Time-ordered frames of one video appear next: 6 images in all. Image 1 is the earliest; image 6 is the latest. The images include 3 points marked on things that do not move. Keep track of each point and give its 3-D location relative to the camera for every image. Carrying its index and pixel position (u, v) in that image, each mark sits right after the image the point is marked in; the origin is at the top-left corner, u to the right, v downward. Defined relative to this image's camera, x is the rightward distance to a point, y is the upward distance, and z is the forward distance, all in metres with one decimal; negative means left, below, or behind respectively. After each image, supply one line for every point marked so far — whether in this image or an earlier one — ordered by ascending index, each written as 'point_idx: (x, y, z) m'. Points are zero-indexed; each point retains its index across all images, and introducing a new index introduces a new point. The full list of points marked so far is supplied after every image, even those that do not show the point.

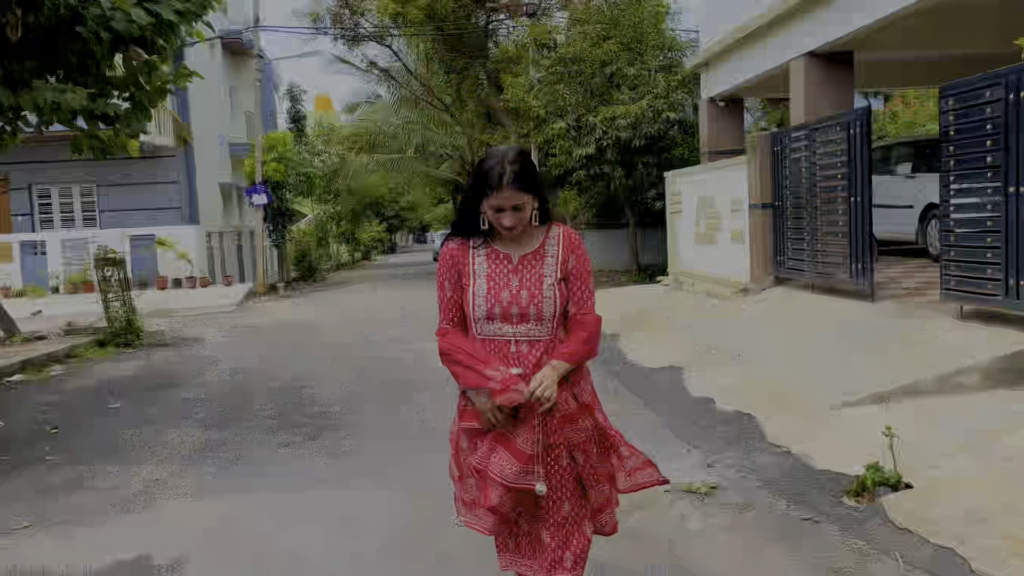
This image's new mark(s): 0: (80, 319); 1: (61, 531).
0: (-8.2, -0.6, +14.3) m
1: (-2.5, -1.4, +4.2) m
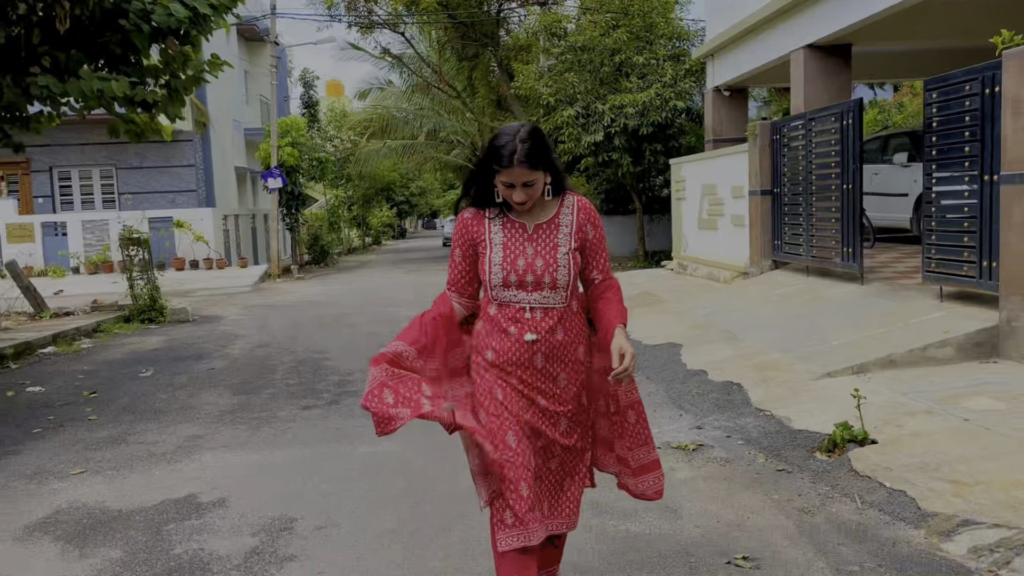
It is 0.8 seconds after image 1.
0: (-8.0, -0.2, +14.8) m
1: (-2.5, -1.2, +4.7) m
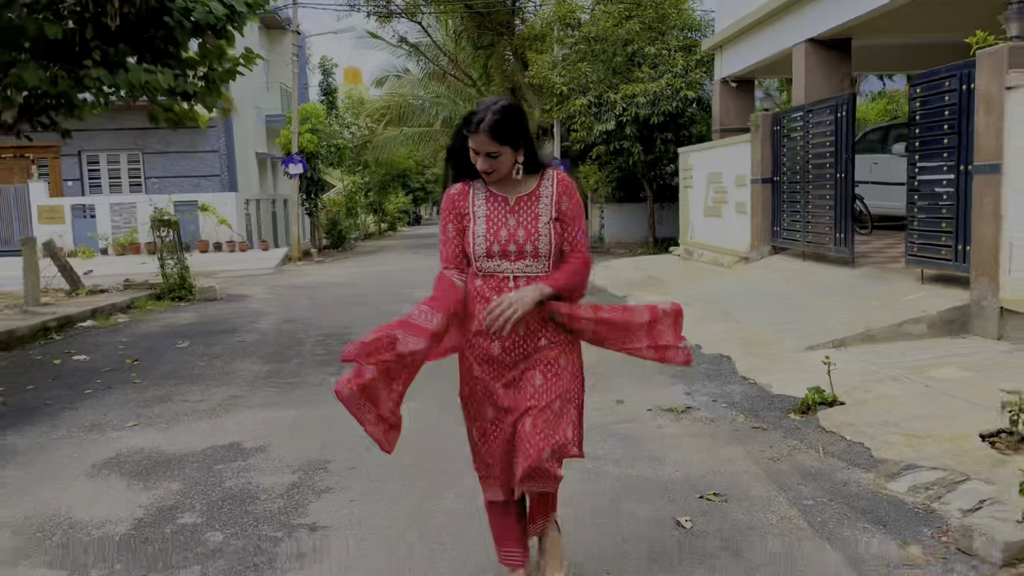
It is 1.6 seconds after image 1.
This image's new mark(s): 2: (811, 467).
0: (-7.8, +0.2, +15.5) m
1: (-2.4, -1.0, +5.3) m
2: (+1.6, -1.0, +4.0) m
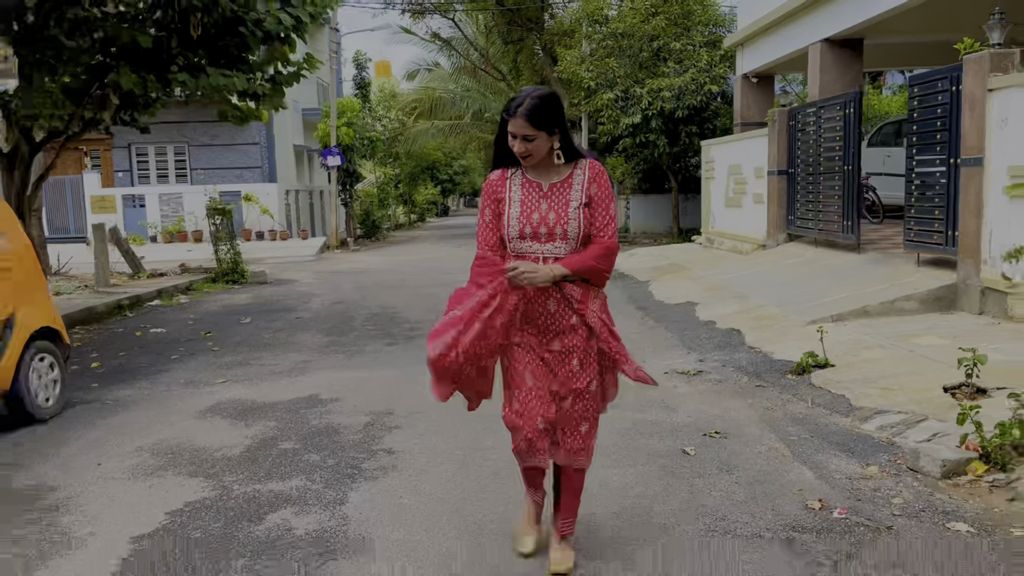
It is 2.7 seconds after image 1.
0: (-7.1, +0.6, +16.5) m
1: (-2.2, -0.8, +6.2) m
2: (+1.8, -0.8, +4.8) m
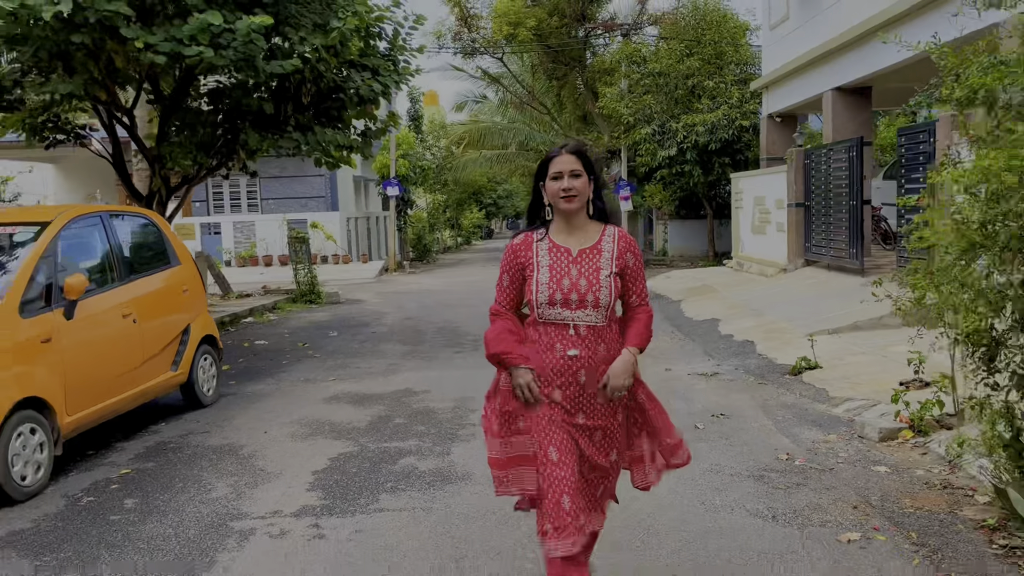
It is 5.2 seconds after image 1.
0: (-6.0, +0.1, +18.4) m
1: (-1.6, -1.0, +7.8) m
2: (+2.3, -0.9, +6.2) m
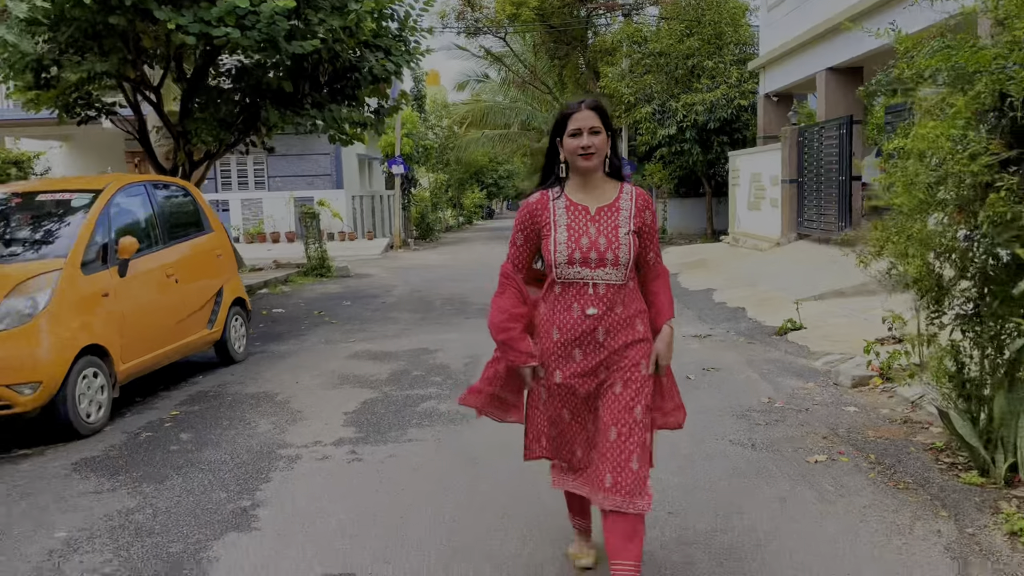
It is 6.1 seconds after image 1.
0: (-5.9, +0.7, +19.0) m
1: (-1.6, -0.6, +8.4) m
2: (+2.4, -0.6, +6.8) m
